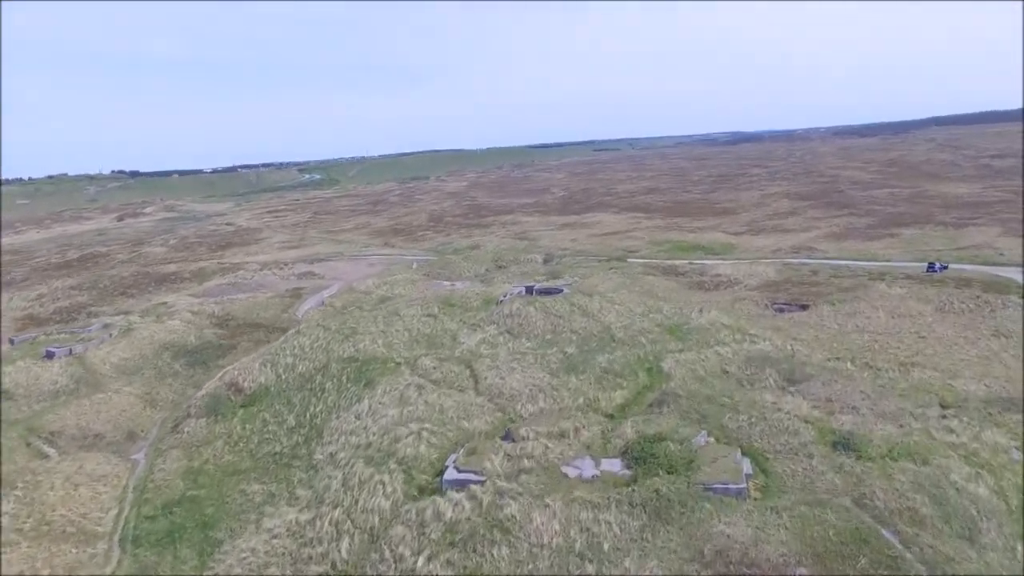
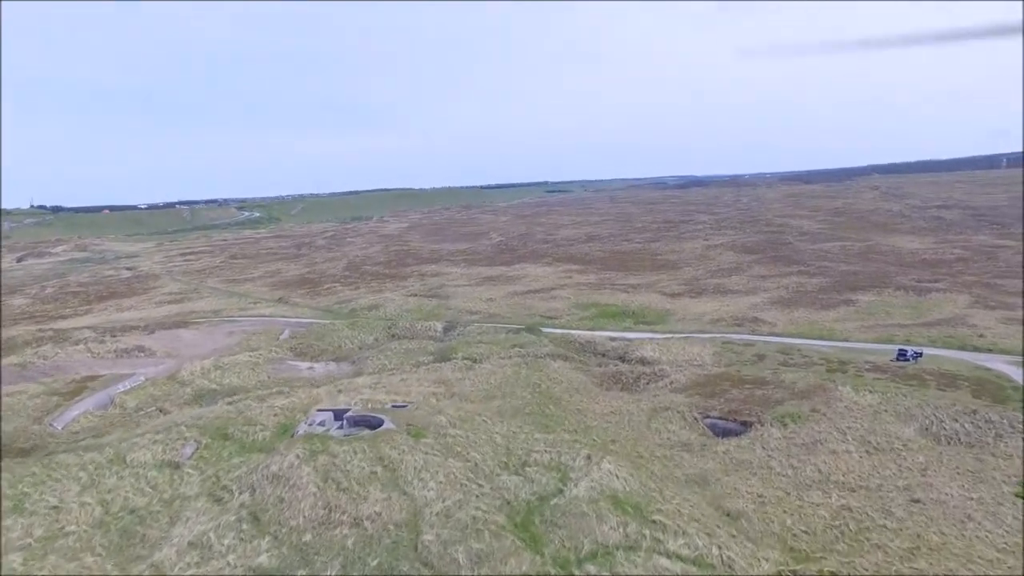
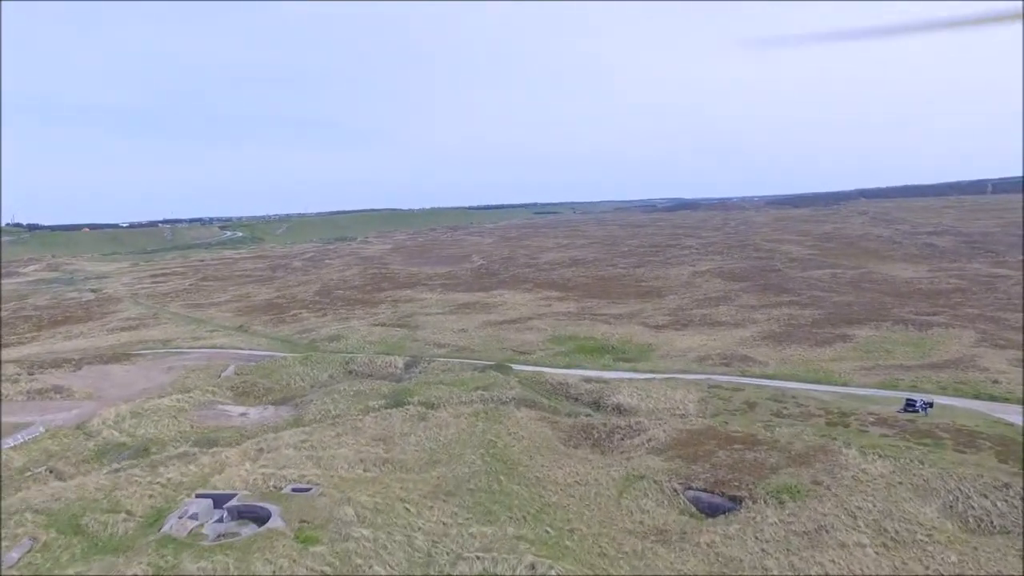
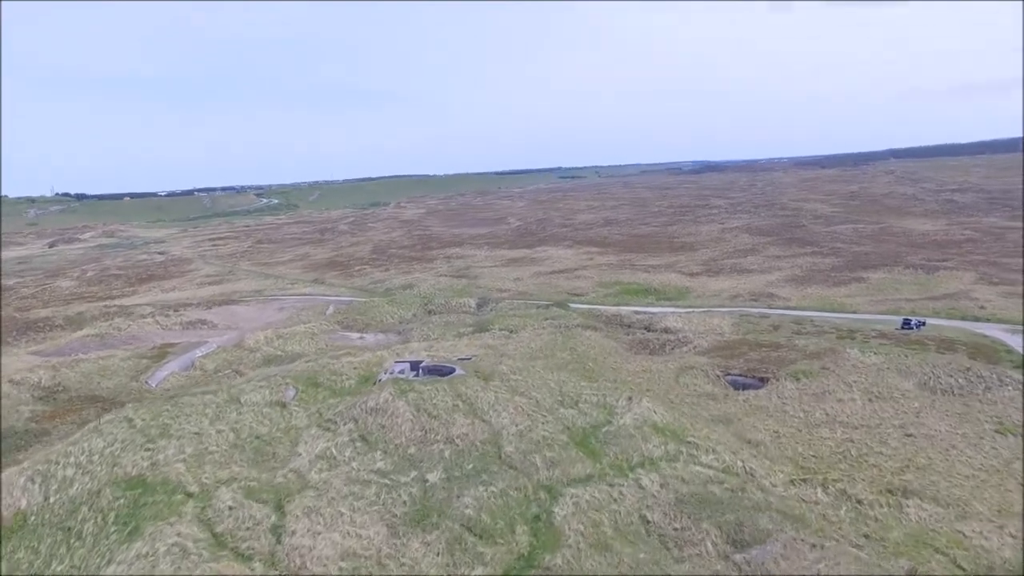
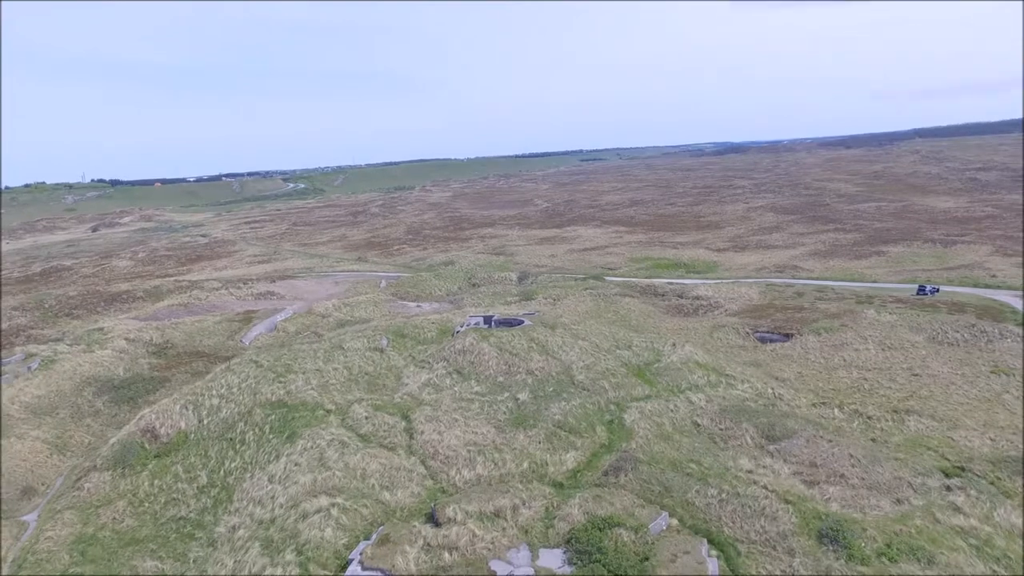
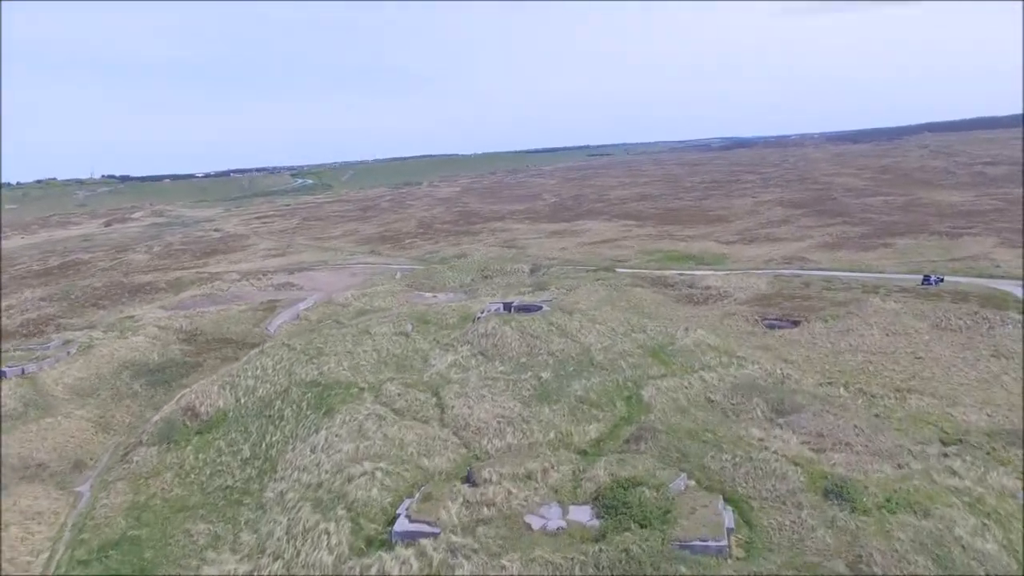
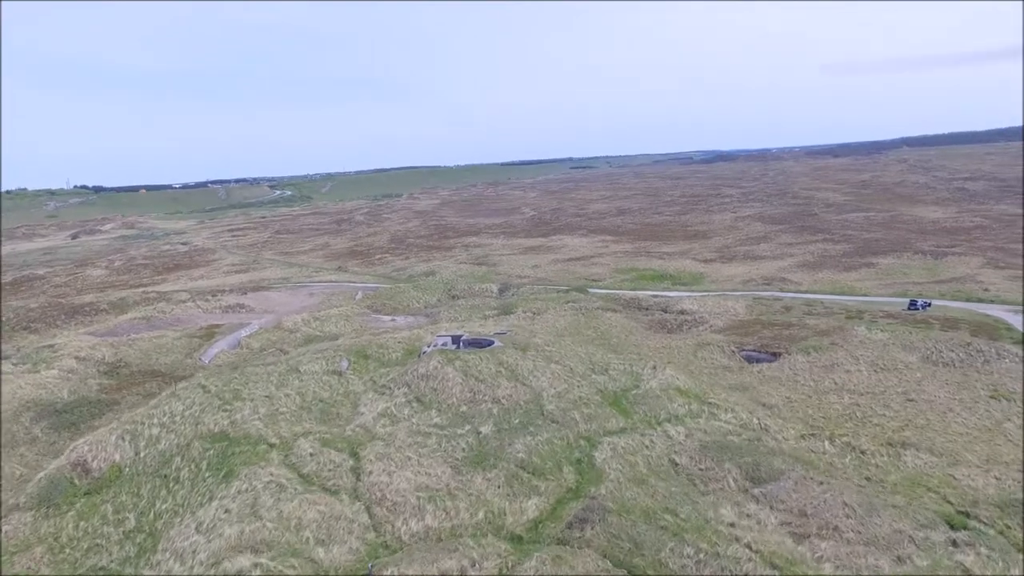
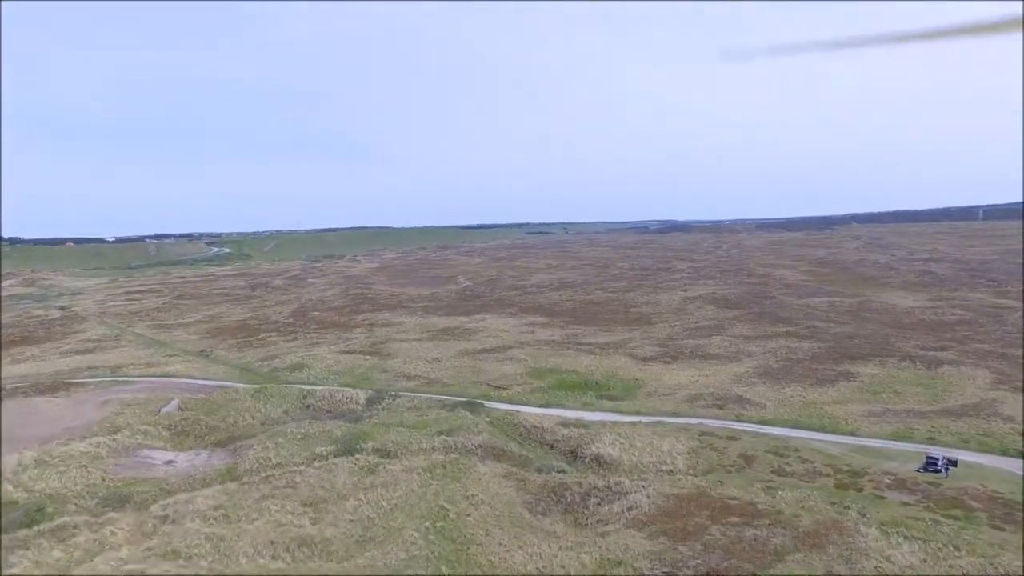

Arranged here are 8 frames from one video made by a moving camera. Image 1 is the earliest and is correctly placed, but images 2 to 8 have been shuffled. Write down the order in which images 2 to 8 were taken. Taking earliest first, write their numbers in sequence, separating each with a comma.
6, 5, 7, 4, 2, 3, 8
